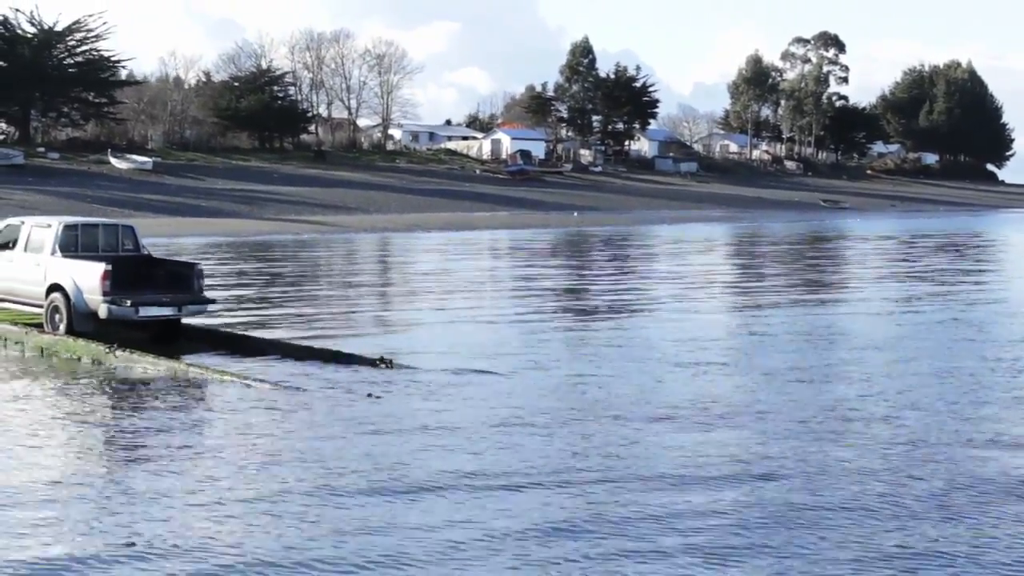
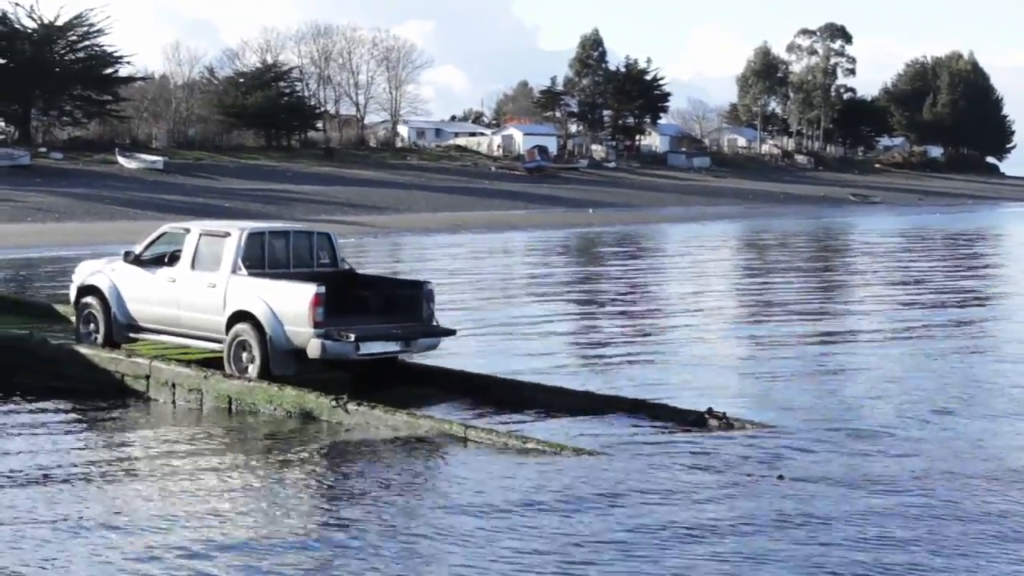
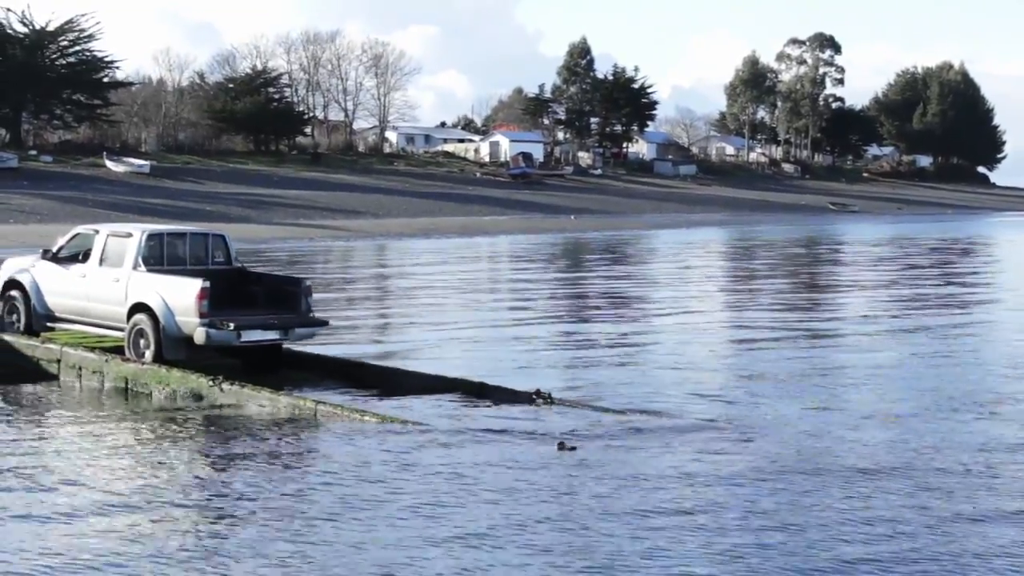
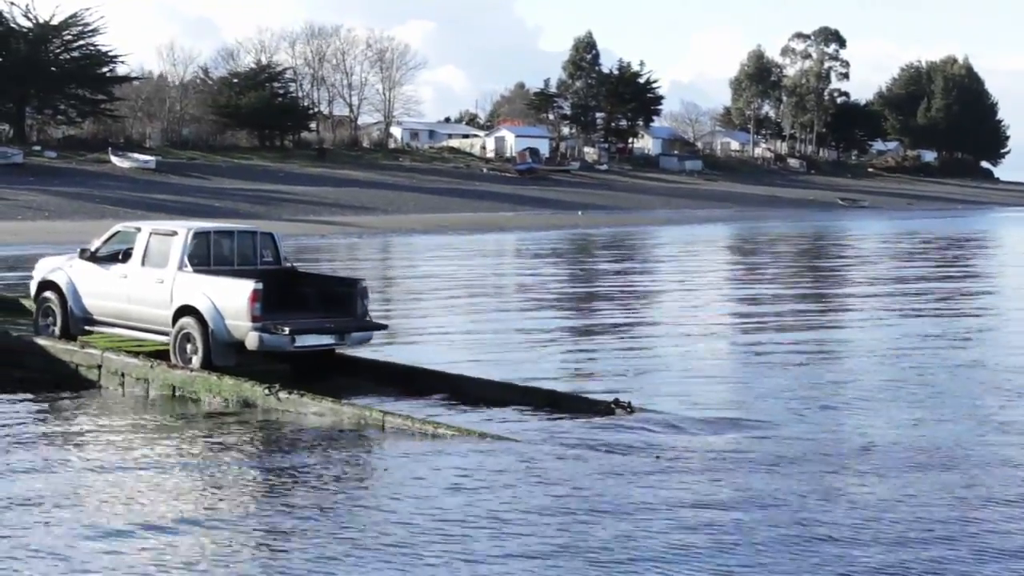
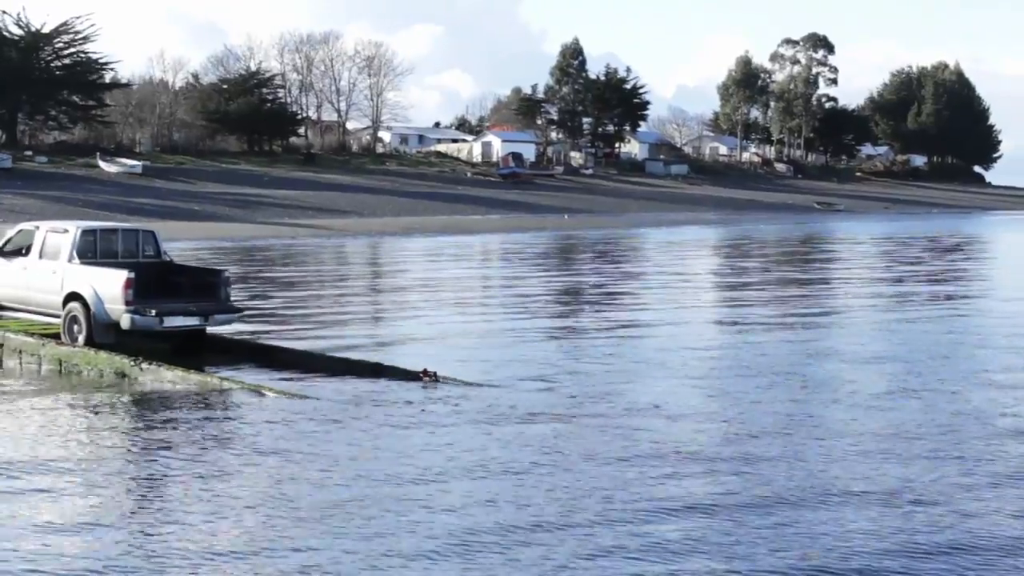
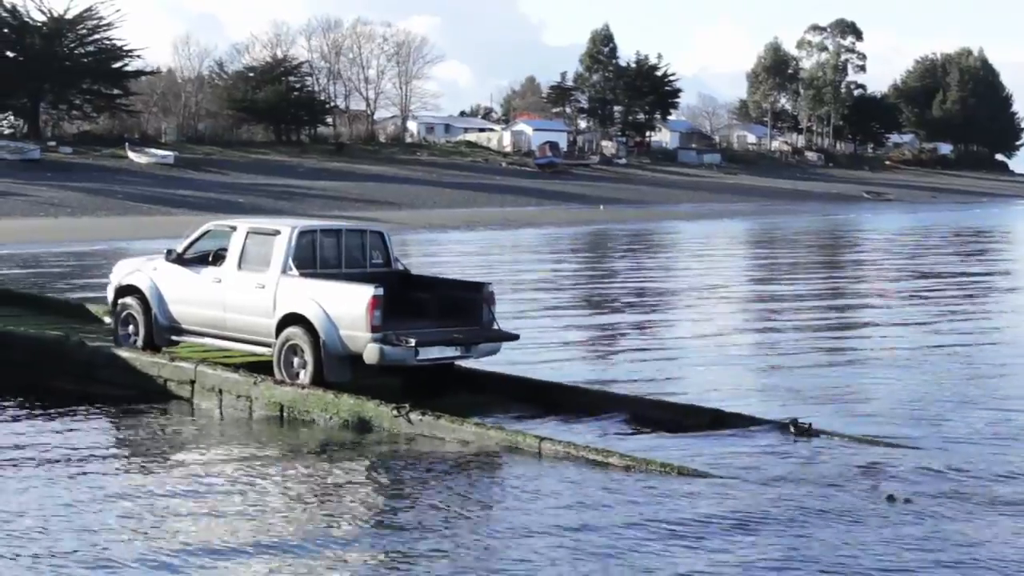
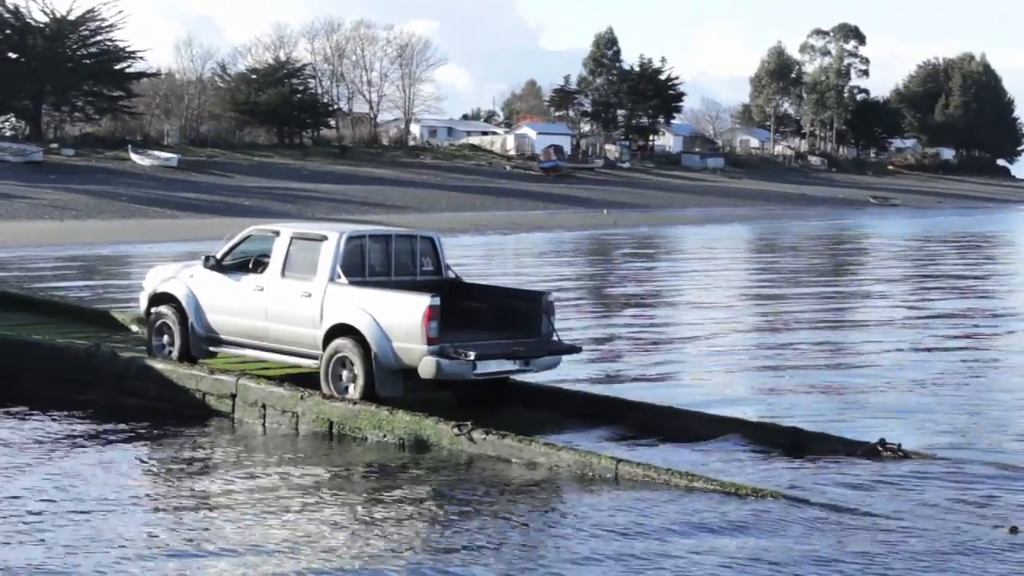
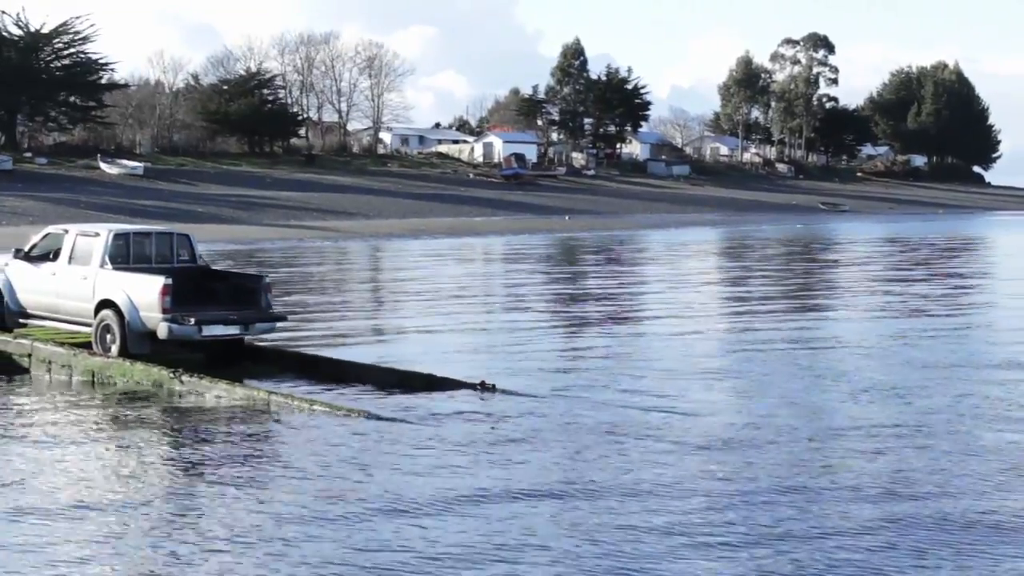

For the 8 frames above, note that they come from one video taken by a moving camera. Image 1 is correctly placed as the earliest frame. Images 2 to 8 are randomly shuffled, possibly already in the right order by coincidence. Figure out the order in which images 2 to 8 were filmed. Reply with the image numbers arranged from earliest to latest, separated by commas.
5, 8, 3, 4, 2, 6, 7
